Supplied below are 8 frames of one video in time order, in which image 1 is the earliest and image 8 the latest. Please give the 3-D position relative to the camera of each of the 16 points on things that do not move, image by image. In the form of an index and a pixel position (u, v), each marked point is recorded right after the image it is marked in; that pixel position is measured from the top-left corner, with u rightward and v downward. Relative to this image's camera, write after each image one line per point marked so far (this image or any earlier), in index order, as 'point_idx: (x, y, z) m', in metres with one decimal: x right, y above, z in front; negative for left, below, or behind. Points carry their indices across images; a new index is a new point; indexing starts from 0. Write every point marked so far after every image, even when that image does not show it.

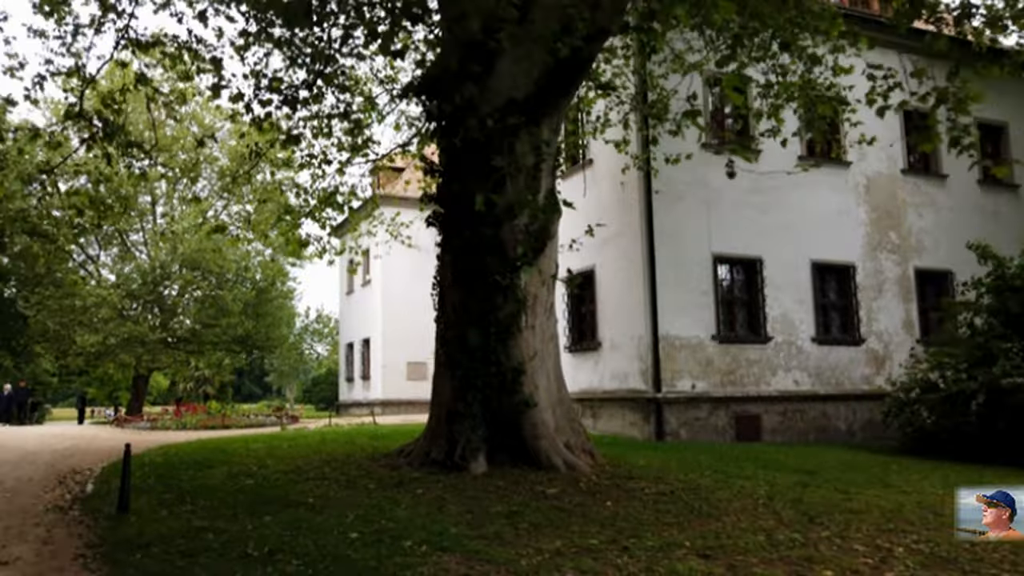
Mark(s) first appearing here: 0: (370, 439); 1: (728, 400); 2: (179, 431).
0: (-2.5, -2.9, +14.0) m
1: (+4.8, -2.5, +16.9) m
2: (-8.5, -3.7, +19.6) m
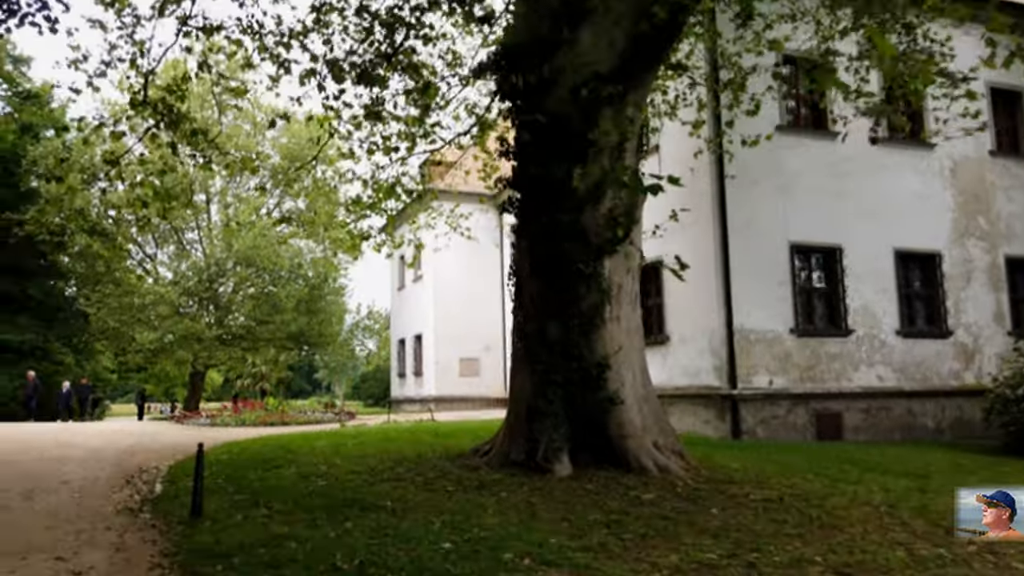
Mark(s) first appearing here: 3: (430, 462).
0: (-1.3, -2.7, +13.5) m
1: (+6.2, -2.3, +15.9) m
2: (-6.9, -3.6, +19.4) m
3: (-1.1, -2.4, +10.4) m
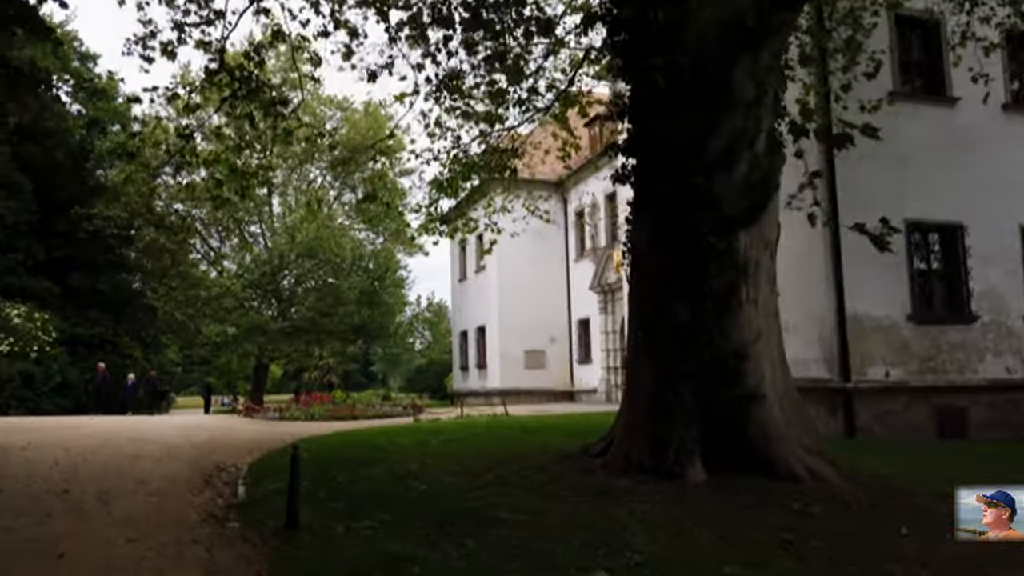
0: (+0.3, -2.5, +12.5) m
1: (+7.9, -1.9, +14.4) m
2: (-4.9, -3.3, +18.8) m
3: (+0.3, -2.2, +9.4) m
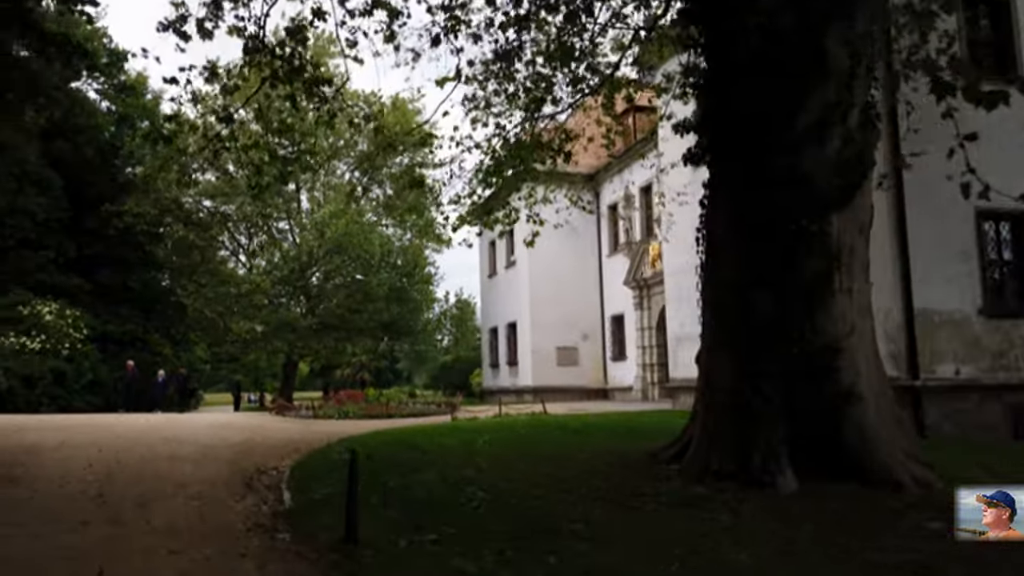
0: (+1.1, -2.4, +11.9) m
1: (+8.7, -1.8, +13.6) m
2: (-4.0, -3.2, +18.3) m
3: (+1.0, -2.1, +8.7) m
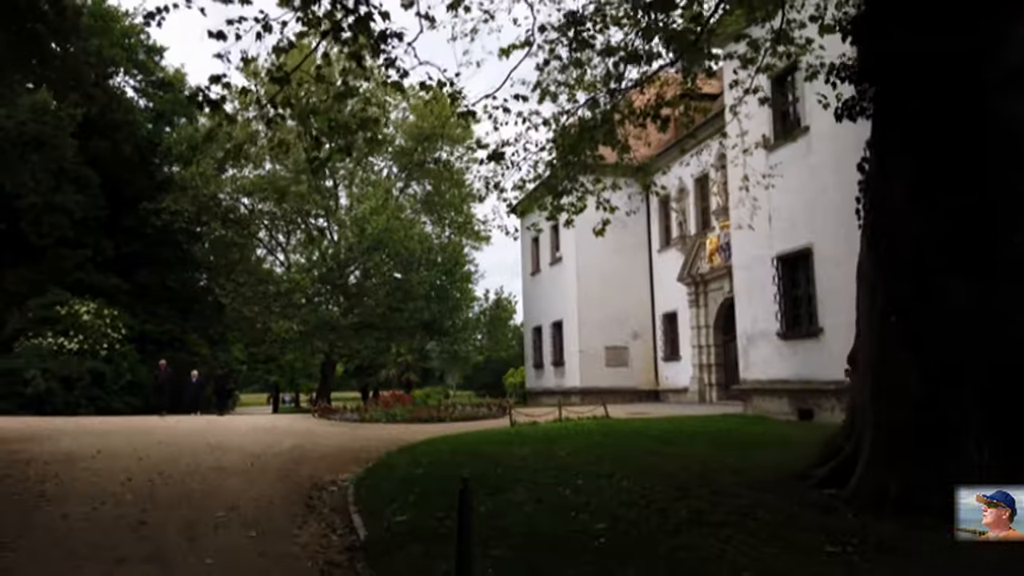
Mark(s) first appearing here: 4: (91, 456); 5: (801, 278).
0: (+2.2, -2.2, +10.5) m
1: (+9.9, -1.6, +11.9) m
2: (-2.6, -3.1, +17.1) m
3: (+2.0, -2.0, +7.3) m
4: (-6.2, -2.5, +11.2) m
5: (+6.7, +0.2, +17.5) m
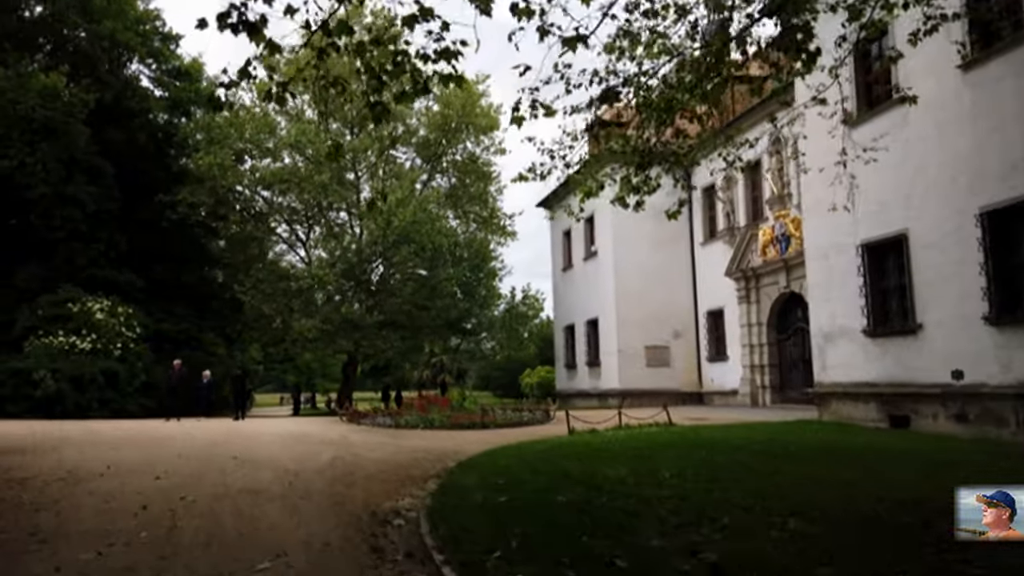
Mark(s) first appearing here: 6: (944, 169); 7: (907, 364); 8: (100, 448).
0: (+3.2, -2.1, +8.7) m
1: (+11.0, -1.4, +9.9) m
2: (-1.4, -2.9, +15.3) m
3: (+3.0, -1.8, +5.5) m
4: (-5.1, -2.3, +9.5) m
5: (+7.8, +0.4, +15.6) m
6: (+8.1, +2.2, +14.2) m
7: (+7.8, -1.5, +15.1) m
8: (-6.8, -2.6, +12.6) m
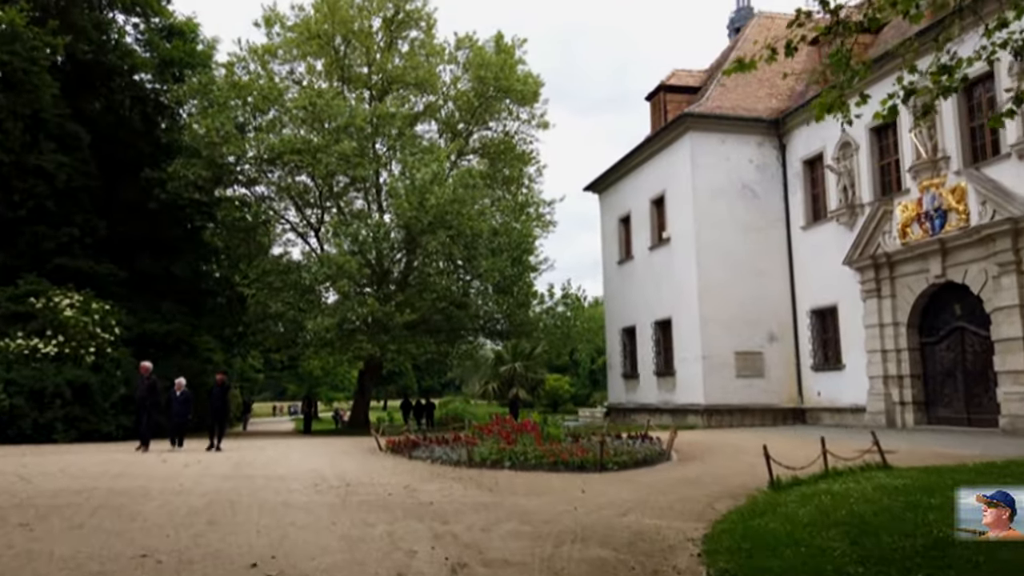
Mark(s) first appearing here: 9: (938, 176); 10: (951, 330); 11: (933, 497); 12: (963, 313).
0: (+5.4, -1.6, +3.3) m
1: (+13.1, -1.0, +4.5) m
2: (+0.7, -2.6, +9.9) m
3: (+5.1, -1.3, +0.1) m
4: (-3.0, -1.9, +4.0) m
5: (+9.9, +0.8, +10.3) m
6: (+10.2, +2.6, +8.9) m
7: (+9.9, -1.1, +9.7) m
8: (-4.7, -2.2, +7.1) m
9: (+10.8, +2.8, +19.4) m
10: (+11.5, -1.1, +19.9) m
11: (+4.6, -2.2, +8.2) m
12: (+11.6, -0.6, +19.6) m
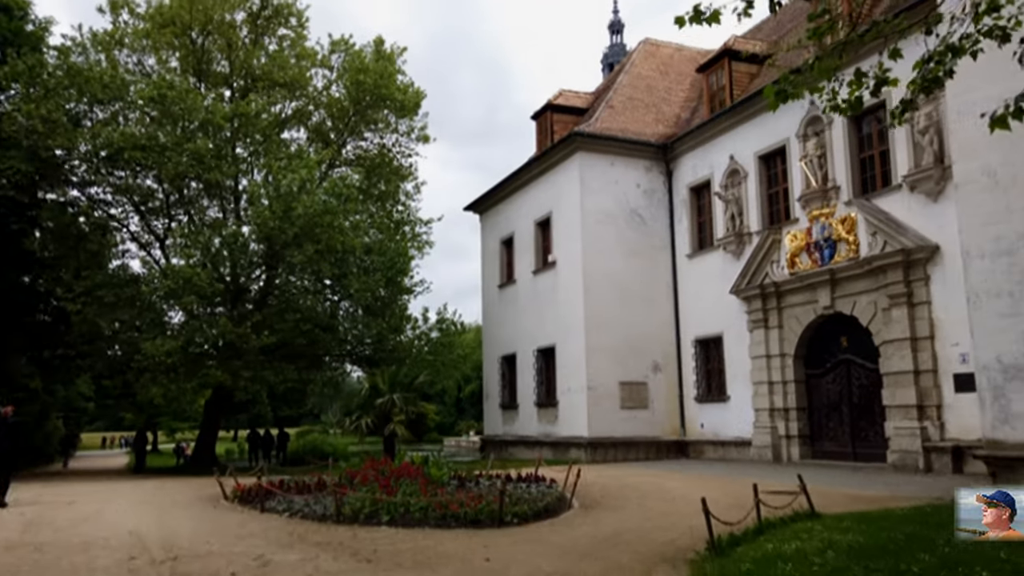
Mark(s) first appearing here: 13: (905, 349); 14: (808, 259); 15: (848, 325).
0: (+5.3, -1.7, +2.2) m
1: (+12.7, -1.4, +4.8) m
2: (-0.5, -2.7, +7.9) m
3: (+5.6, -1.3, -0.9) m
4: (-3.1, -1.8, +1.5) m
5: (+8.6, +0.3, +10.0) m
6: (+9.1, +2.1, +8.7) m
7: (+8.7, -1.6, +9.4) m
8: (-5.3, -2.1, +4.3) m
9: (+7.9, +2.1, +19.2) m
10: (+8.4, -1.9, +19.7) m
11: (+3.7, -2.4, +6.9) m
12: (+8.6, -1.5, +19.4) m
13: (+8.8, -1.4, +17.0) m
14: (+7.8, +0.7, +19.8) m
15: (+8.5, -0.9, +19.4) m
